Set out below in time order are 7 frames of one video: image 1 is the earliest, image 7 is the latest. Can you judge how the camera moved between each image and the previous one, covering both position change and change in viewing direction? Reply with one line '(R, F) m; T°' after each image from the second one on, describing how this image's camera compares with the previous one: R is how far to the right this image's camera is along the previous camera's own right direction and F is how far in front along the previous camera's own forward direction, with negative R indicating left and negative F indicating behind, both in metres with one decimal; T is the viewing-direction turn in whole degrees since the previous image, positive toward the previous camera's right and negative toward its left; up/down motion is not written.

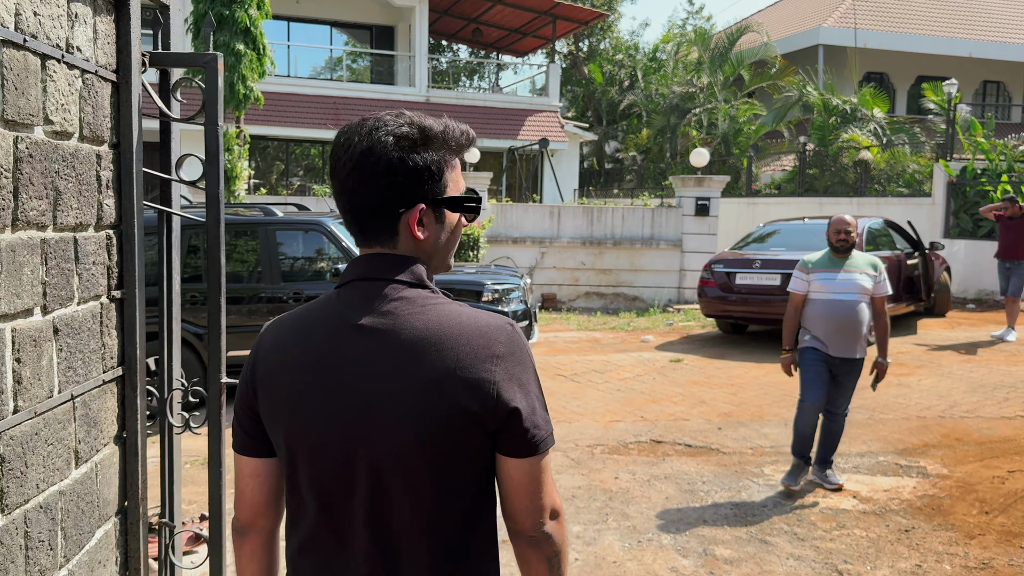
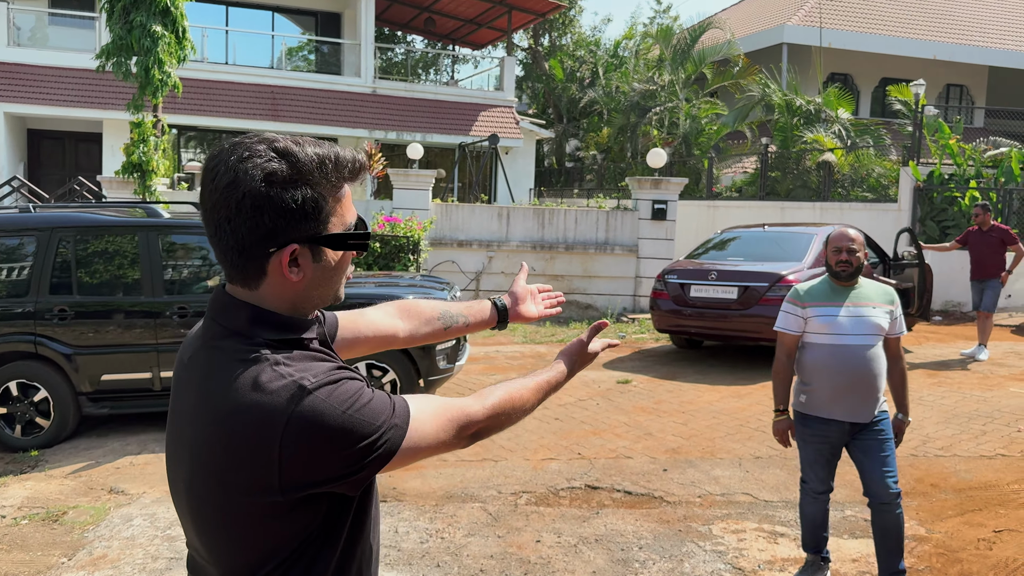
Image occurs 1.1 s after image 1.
(+0.3, +0.8) m; +2°
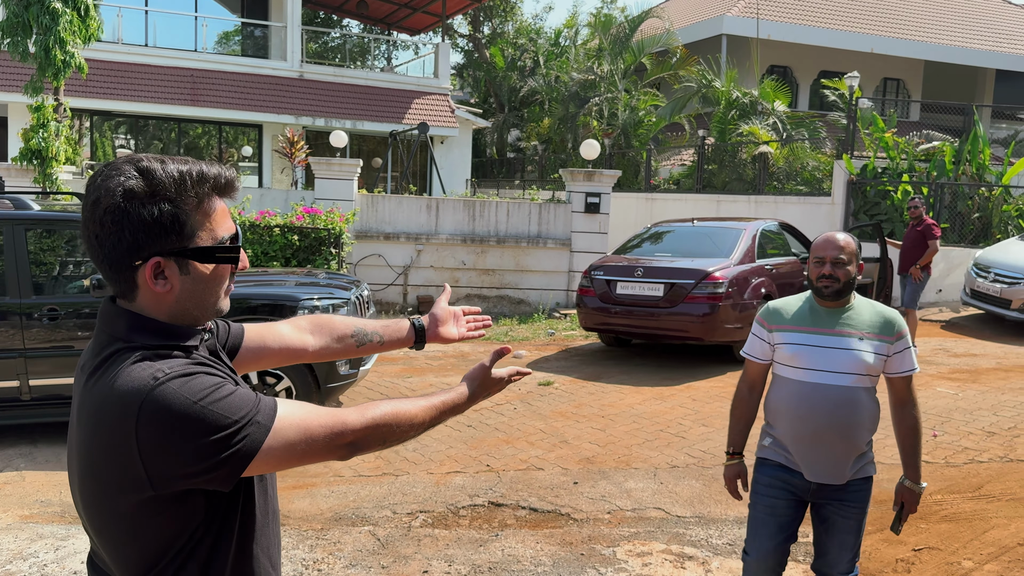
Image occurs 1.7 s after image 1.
(+0.3, +0.4) m; +3°
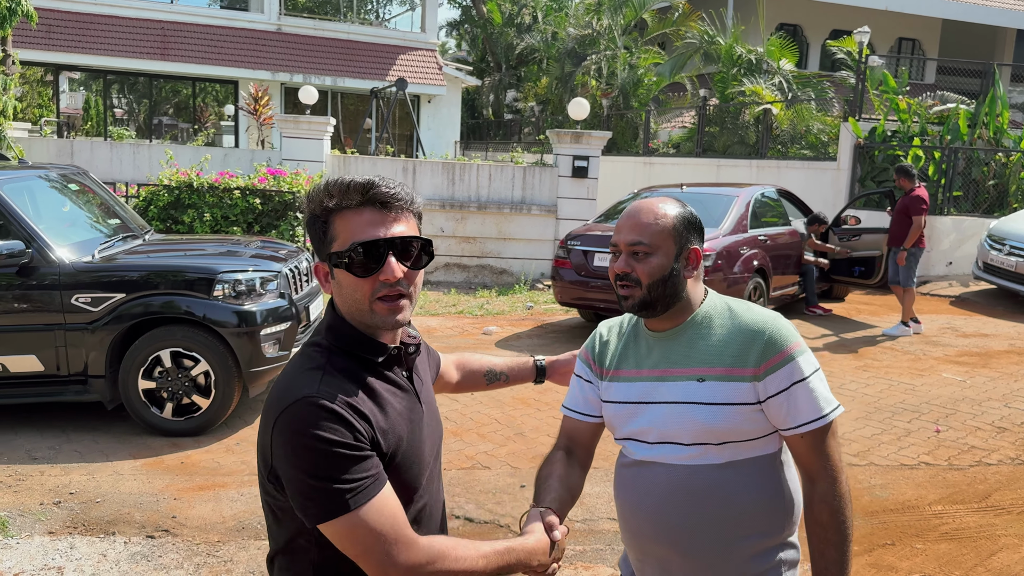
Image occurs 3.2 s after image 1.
(+0.3, +0.6) m; -1°
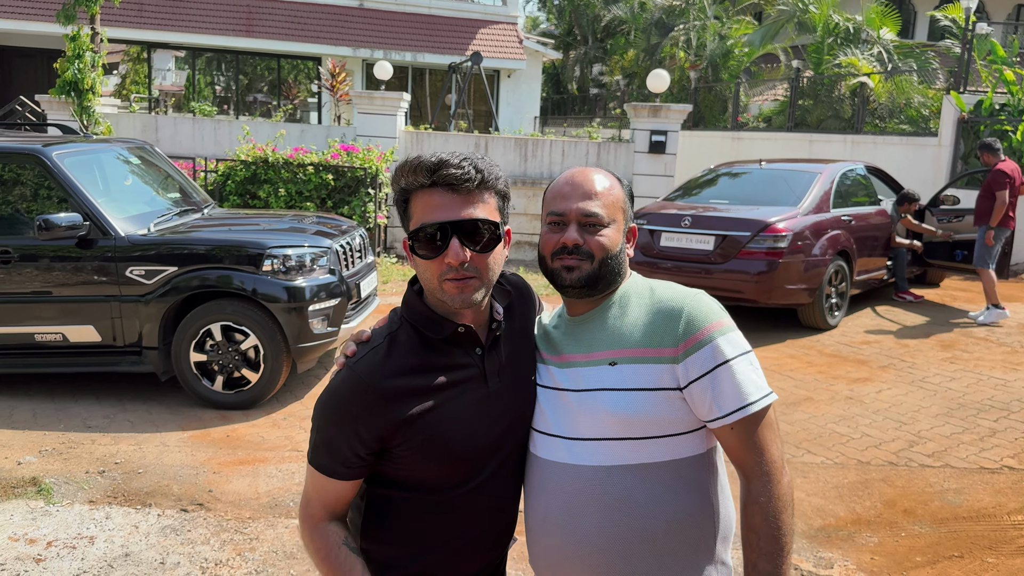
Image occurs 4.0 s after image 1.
(+0.2, +0.2) m; -6°
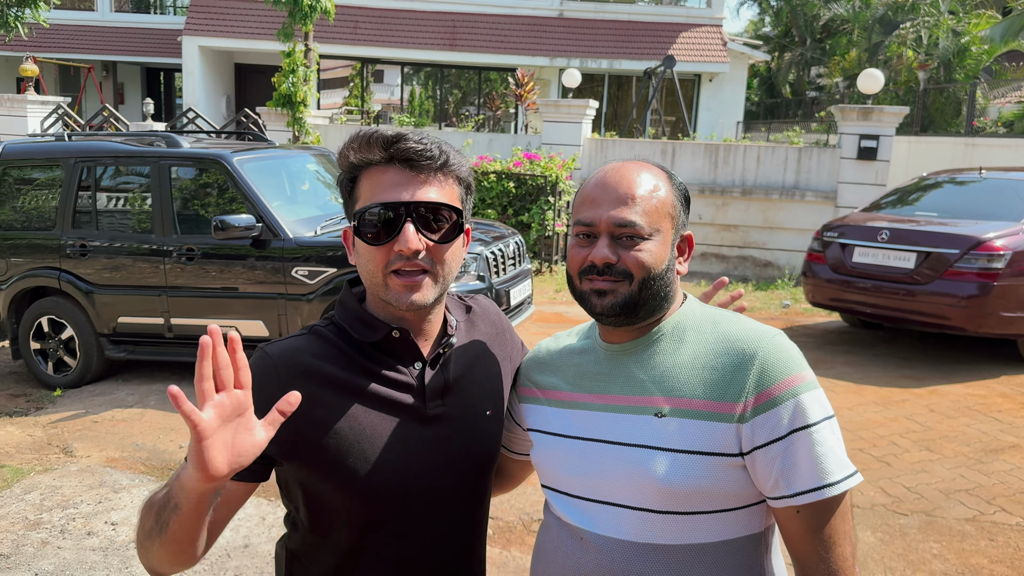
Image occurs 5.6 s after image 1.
(+0.3, +0.2) m; -14°
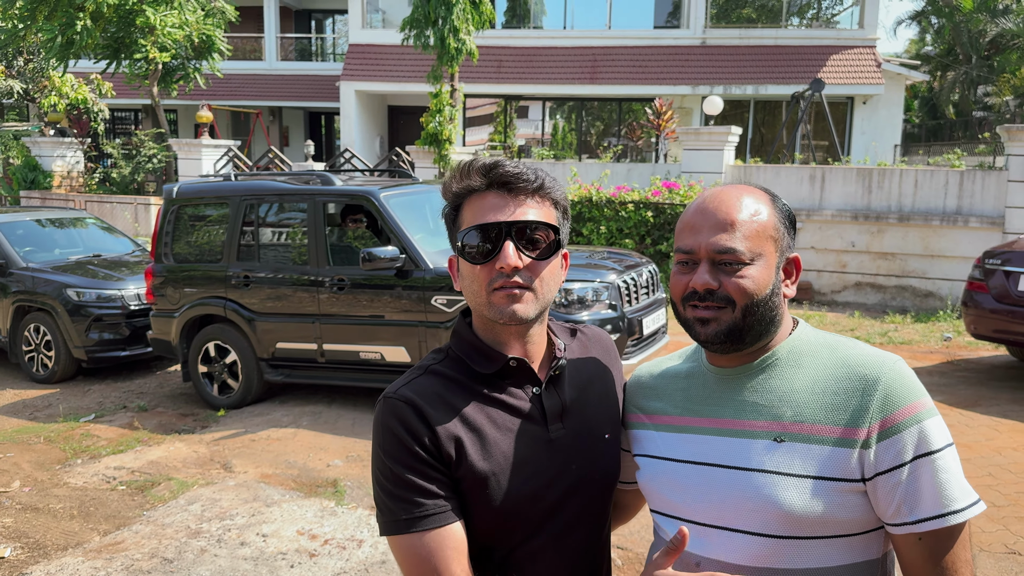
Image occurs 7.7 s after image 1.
(+0.1, 0.0) m; -10°
